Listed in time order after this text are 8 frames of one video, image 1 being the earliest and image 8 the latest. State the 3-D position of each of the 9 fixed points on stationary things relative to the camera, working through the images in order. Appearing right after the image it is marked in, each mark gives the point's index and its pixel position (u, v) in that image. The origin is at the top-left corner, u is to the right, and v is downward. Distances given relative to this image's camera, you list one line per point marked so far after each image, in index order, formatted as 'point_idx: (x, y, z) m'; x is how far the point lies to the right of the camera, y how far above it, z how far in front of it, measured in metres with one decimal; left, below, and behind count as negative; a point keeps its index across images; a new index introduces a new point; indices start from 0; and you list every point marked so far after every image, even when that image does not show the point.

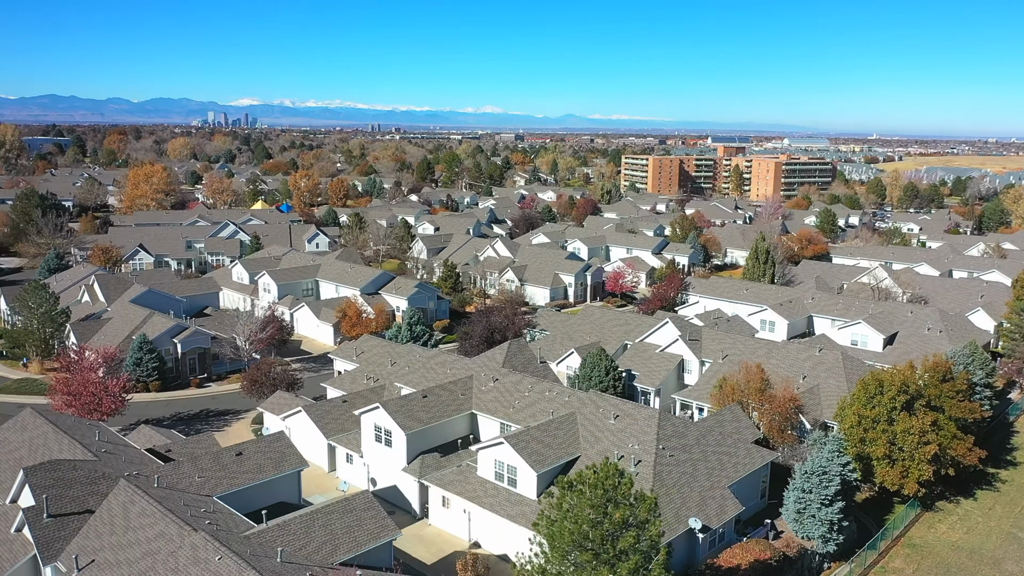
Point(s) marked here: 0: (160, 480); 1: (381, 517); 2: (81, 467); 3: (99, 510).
0: (-8.5, -4.6, +19.9) m
1: (-3.0, -5.2, +19.0) m
2: (-10.2, -4.2, +19.4) m
3: (-9.3, -4.8, +18.4) m
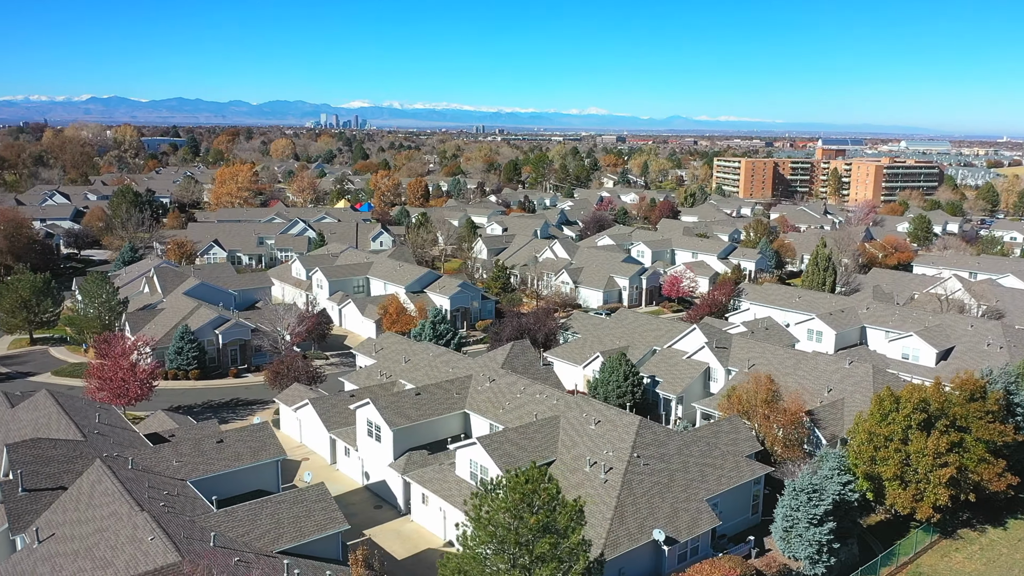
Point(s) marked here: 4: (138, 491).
0: (-9.5, -4.4, +21.0) m
1: (-4.2, -5.2, +19.4) m
2: (-11.3, -4.0, +20.7) m
3: (-10.5, -4.6, +19.5) m
4: (-8.5, -4.6, +18.8) m
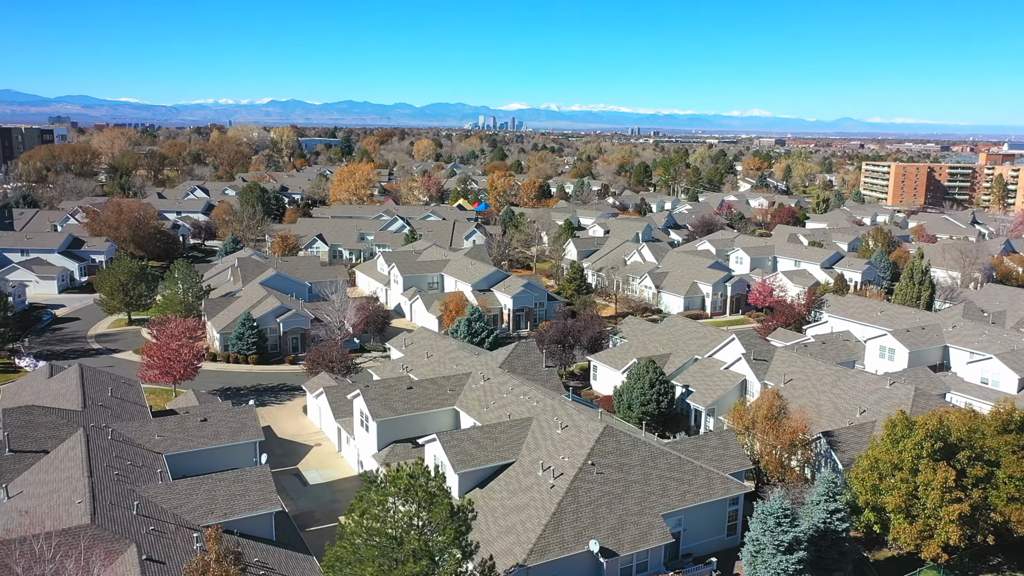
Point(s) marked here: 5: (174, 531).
0: (-10.8, -4.0, +22.8) m
1: (-5.9, -5.0, +20.3) m
2: (-12.6, -3.5, +22.8) m
3: (-12.0, -4.2, +21.5) m
4: (-10.3, -4.2, +20.4) m
5: (-7.4, -5.3, +18.2) m
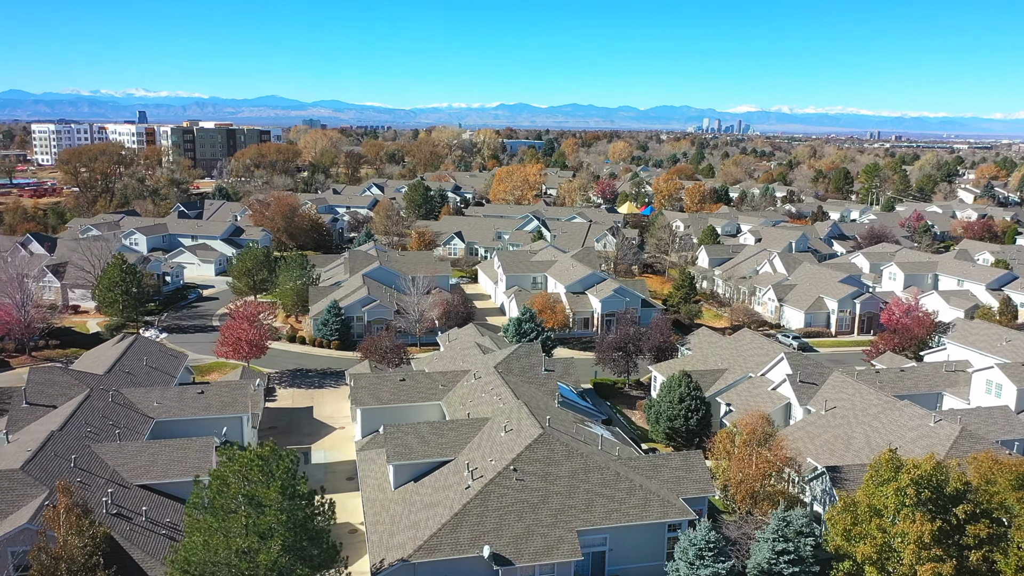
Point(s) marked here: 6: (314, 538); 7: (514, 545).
0: (-12.1, -3.4, +25.6) m
1: (-8.1, -4.6, +22.0) m
2: (-13.8, -2.8, +26.1) m
3: (-13.6, -3.5, +24.8) m
4: (-12.2, -3.6, +23.2) m
5: (-10.1, -4.8, +20.3) m
6: (-4.3, -5.3, +17.4) m
7: (+0.1, -6.2, +19.9) m
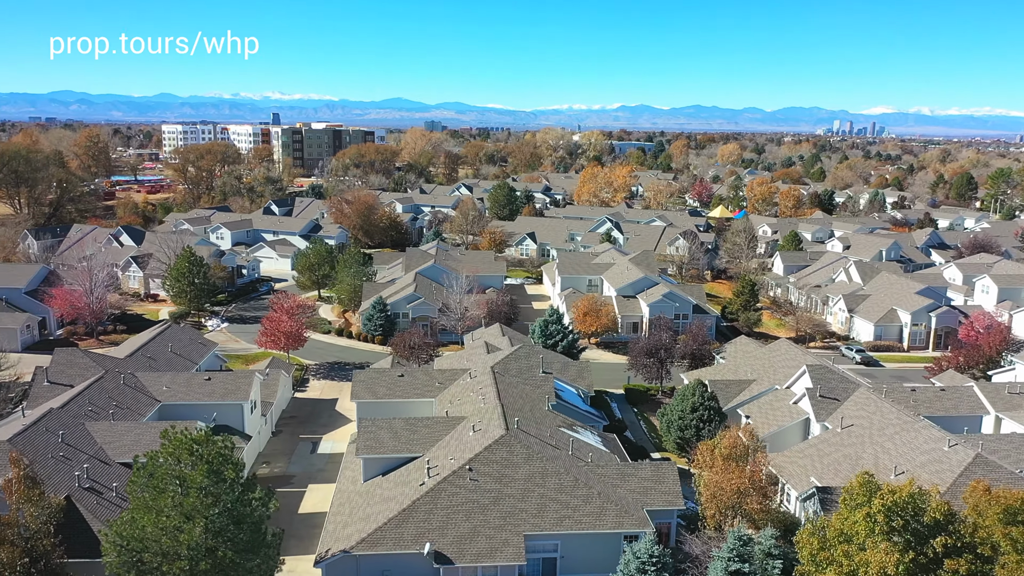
0: (-12.5, -3.1, +27.3) m
1: (-9.1, -4.3, +23.1) m
2: (-14.1, -2.4, +28.0) m
3: (-14.1, -3.1, +26.6) m
4: (-12.9, -3.3, +24.9) m
5: (-11.3, -4.5, +21.7) m
6: (-5.9, -5.1, +18.0) m
7: (-1.3, -6.2, +19.9) m
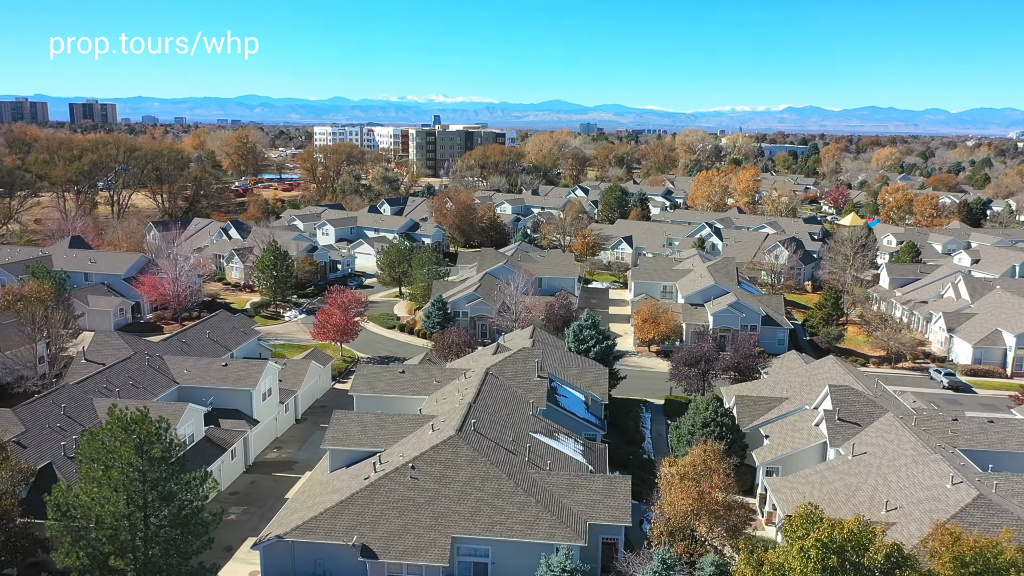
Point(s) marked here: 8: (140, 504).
0: (-12.6, -2.7, +29.5) m
1: (-10.1, -4.0, +24.7) m
2: (-14.0, -1.9, +30.5) m
3: (-14.3, -2.6, +29.1) m
4: (-13.5, -2.8, +27.2) m
5: (-12.5, -4.1, +23.8) m
6: (-8.0, -4.9, +19.1) m
7: (-3.1, -6.1, +20.2) m
8: (-8.4, -4.9, +18.7) m
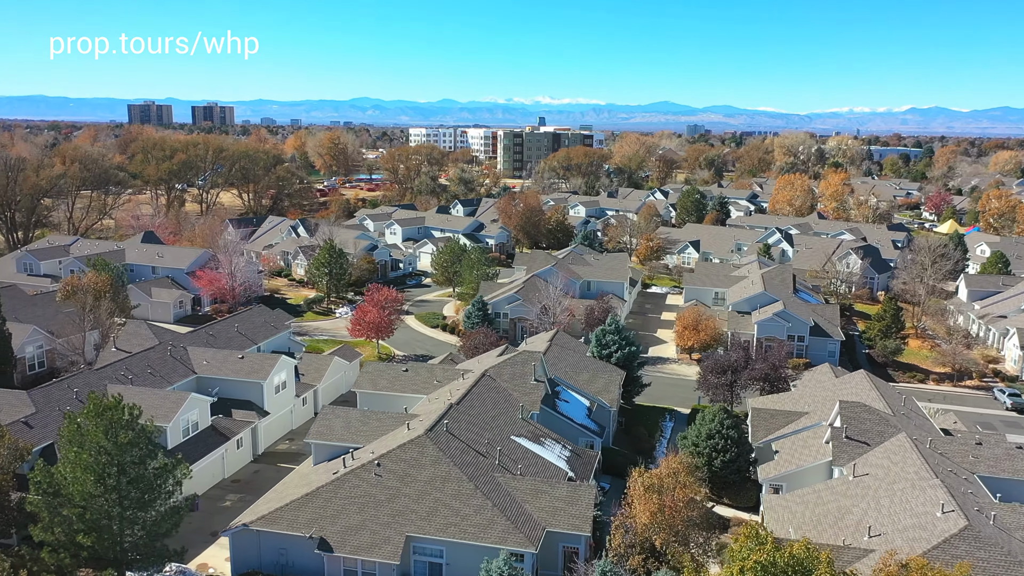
0: (-12.4, -2.4, +31.0) m
1: (-10.5, -3.8, +25.9) m
2: (-13.7, -1.7, +32.1) m
3: (-14.2, -2.3, +30.8) m
4: (-13.6, -2.6, +28.8) m
5: (-13.1, -3.9, +25.3) m
6: (-9.2, -4.7, +20.1) m
7: (-4.3, -6.1, +20.5) m
8: (-9.6, -4.7, +19.8) m
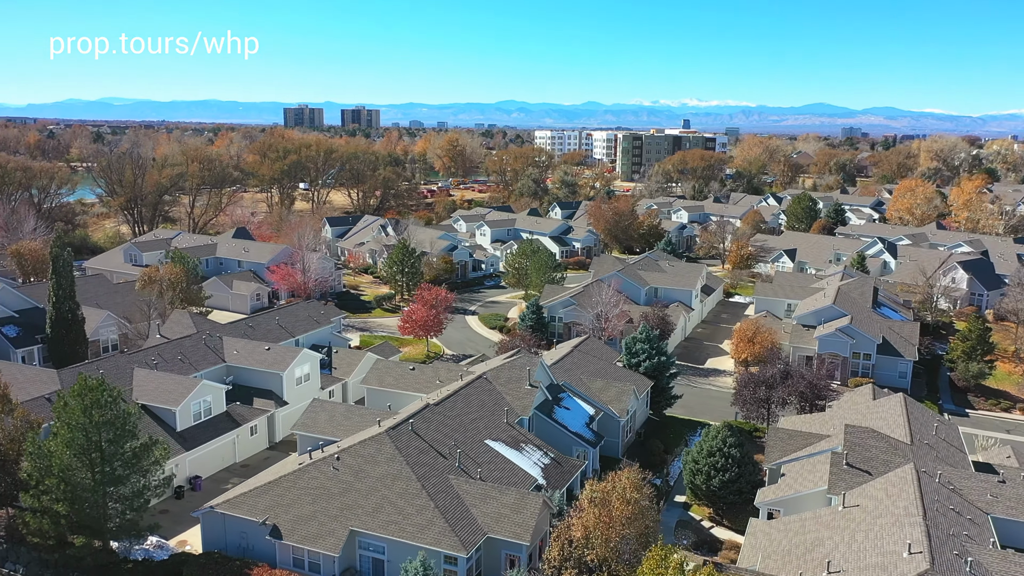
0: (-11.8, -2.2, +32.9) m
1: (-10.9, -3.6, +27.6) m
2: (-12.8, -1.4, +34.3) m
3: (-13.5, -2.0, +33.1) m
4: (-13.3, -2.2, +31.0) m
5: (-13.5, -3.6, +27.4) m
6: (-10.6, -4.5, +21.7) m
7: (-5.7, -6.0, +21.2) m
8: (-11.1, -4.5, +21.4) m
